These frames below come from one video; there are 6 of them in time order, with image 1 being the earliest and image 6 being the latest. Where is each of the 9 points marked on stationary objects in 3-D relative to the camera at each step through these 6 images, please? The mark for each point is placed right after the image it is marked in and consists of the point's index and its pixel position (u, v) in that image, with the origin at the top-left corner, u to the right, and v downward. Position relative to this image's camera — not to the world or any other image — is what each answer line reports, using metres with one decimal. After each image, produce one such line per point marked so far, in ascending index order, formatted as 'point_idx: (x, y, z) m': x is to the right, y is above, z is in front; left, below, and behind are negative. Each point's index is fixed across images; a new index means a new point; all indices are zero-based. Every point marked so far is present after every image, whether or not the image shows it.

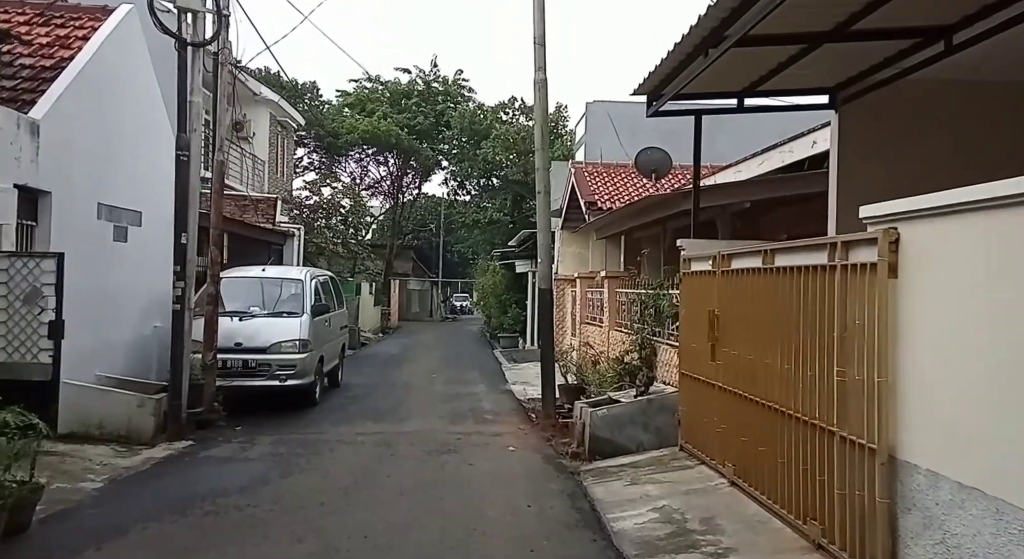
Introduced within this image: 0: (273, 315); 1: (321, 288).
0: (-3.6, -0.5, +9.7) m
1: (-3.2, -0.2, +11.1) m
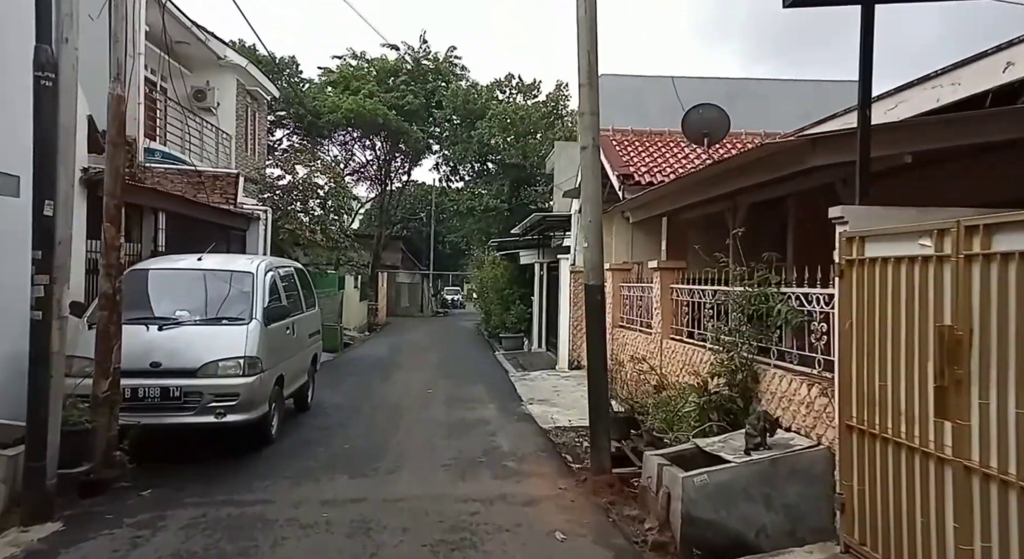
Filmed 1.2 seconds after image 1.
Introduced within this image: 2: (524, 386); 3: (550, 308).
0: (-3.3, -0.5, +7.0) m
1: (-2.9, -0.1, +8.4) m
2: (+0.2, -2.0, +12.2) m
3: (+1.1, -0.8, +17.8) m
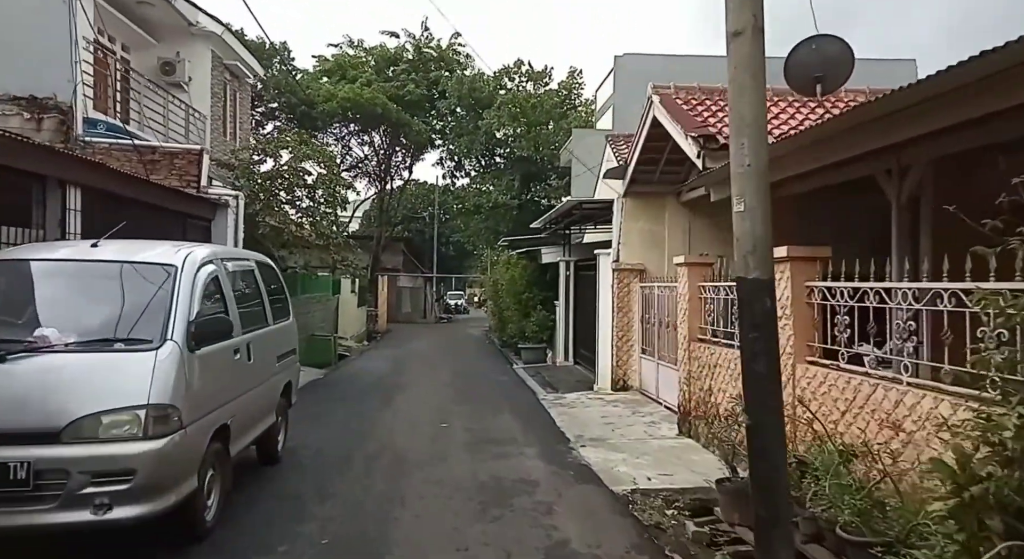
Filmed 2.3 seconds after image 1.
0: (-2.7, -0.4, +4.3) m
1: (-2.4, 0.0, +5.7) m
2: (+0.7, -2.0, +9.5) m
3: (+1.7, -0.8, +15.1) m
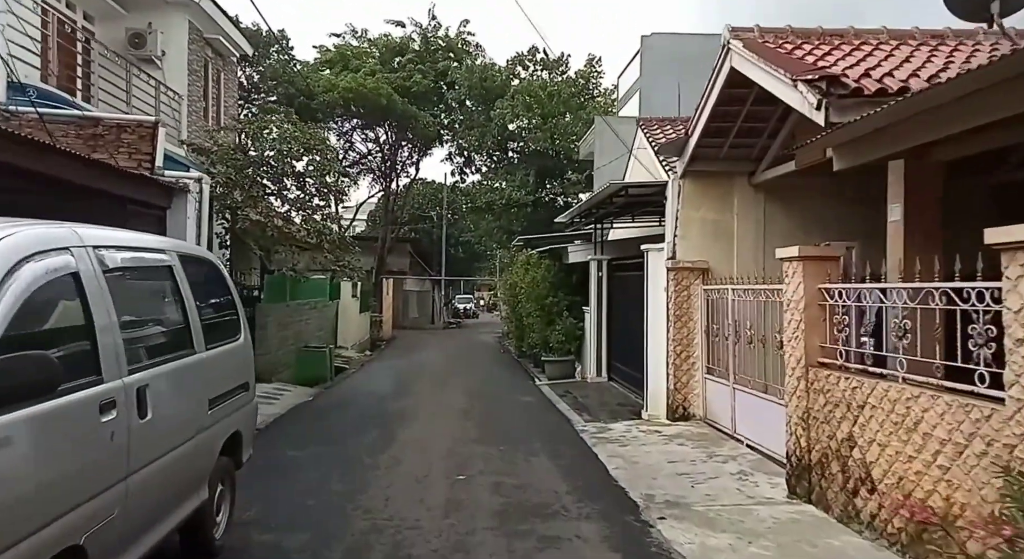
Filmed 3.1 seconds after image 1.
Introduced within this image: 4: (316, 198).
0: (-2.4, -0.4, +2.1) m
1: (-2.1, -0.1, +3.5) m
2: (+1.2, -2.0, +7.2) m
3: (+2.2, -0.8, +12.8) m
4: (-4.4, +1.8, +14.5) m
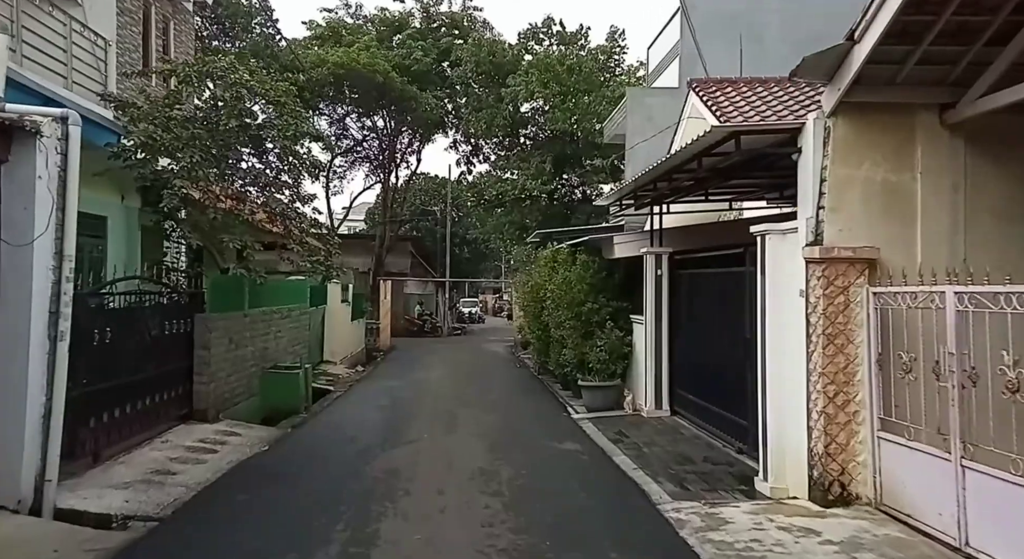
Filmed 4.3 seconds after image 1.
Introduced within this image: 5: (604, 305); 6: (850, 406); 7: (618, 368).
0: (-2.0, -0.4, -1.3) m
1: (-1.6, 0.0, +0.1) m
2: (+1.6, -2.0, +3.8) m
3: (+2.6, -0.8, +9.4) m
4: (-3.9, +1.8, +11.1) m
5: (+1.7, -0.4, +11.7) m
6: (+2.9, -1.1, +5.6) m
7: (+1.8, -1.5, +11.2) m
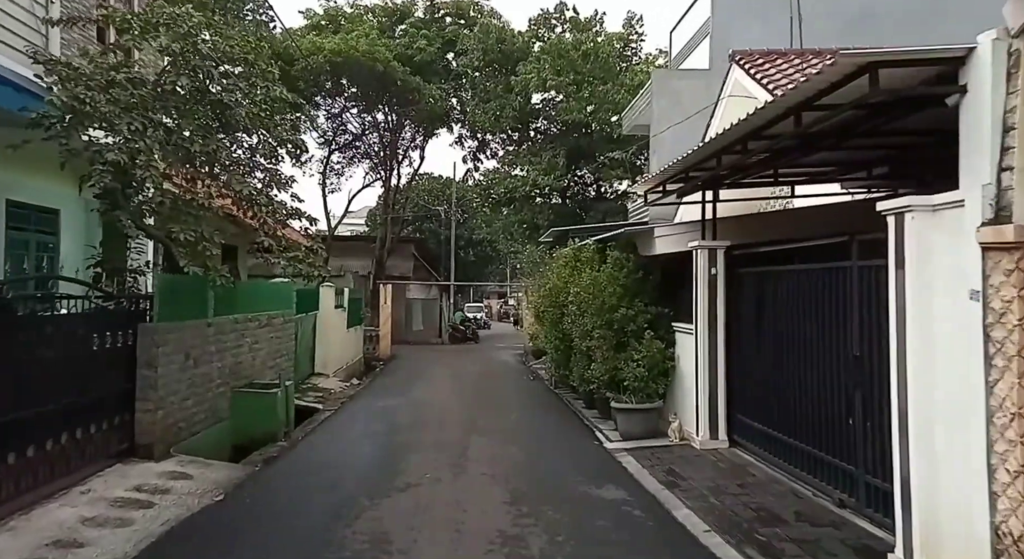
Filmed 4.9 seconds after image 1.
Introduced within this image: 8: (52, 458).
0: (-1.8, -0.3, -3.1) m
1: (-1.4, 0.0, -1.8) m
2: (+1.8, -1.9, +1.9) m
3: (+2.9, -0.8, +7.5) m
4: (-3.6, +1.8, +9.3) m
5: (+2.0, -0.5, +9.8) m
6: (+3.2, -1.1, +3.8) m
7: (+2.1, -1.5, +9.3) m
8: (-4.3, -1.7, +6.1) m
